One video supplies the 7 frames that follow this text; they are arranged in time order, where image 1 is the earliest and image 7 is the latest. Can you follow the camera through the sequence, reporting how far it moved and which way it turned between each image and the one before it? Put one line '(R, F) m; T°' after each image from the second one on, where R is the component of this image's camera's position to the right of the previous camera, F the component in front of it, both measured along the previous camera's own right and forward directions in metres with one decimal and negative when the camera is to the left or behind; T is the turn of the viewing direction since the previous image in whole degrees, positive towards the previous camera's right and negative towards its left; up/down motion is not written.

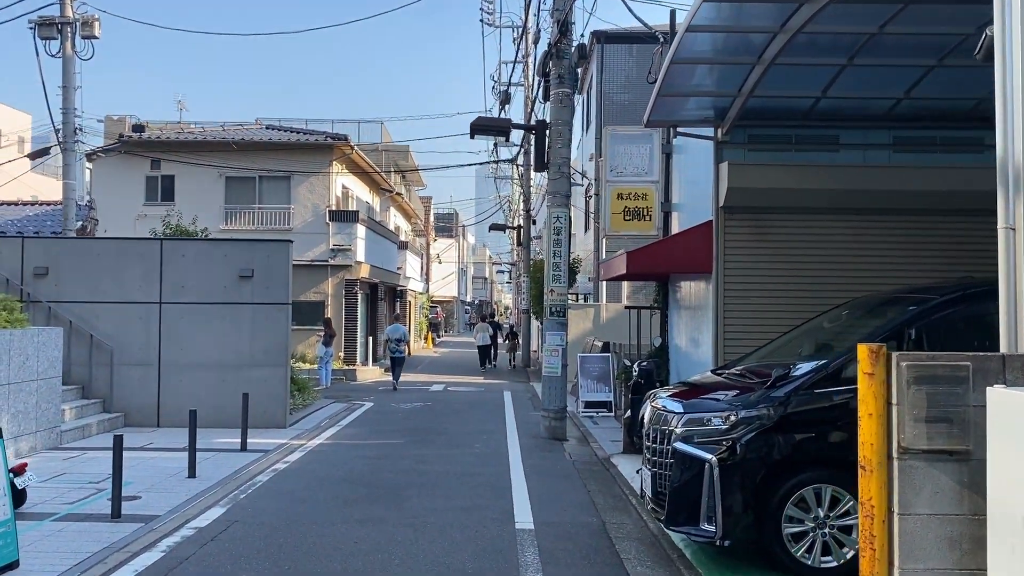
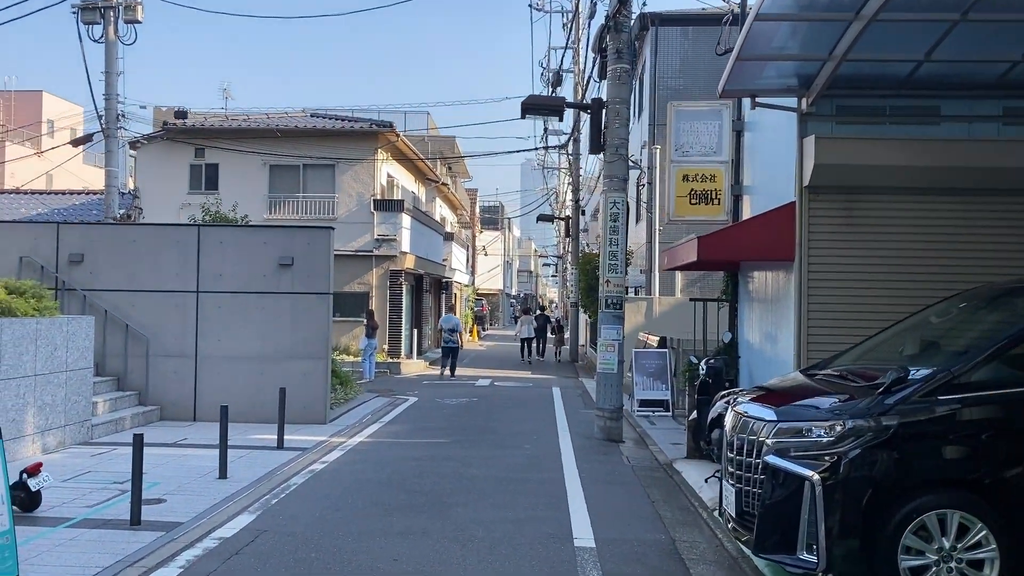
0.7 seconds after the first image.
(-0.1, +0.9) m; -3°
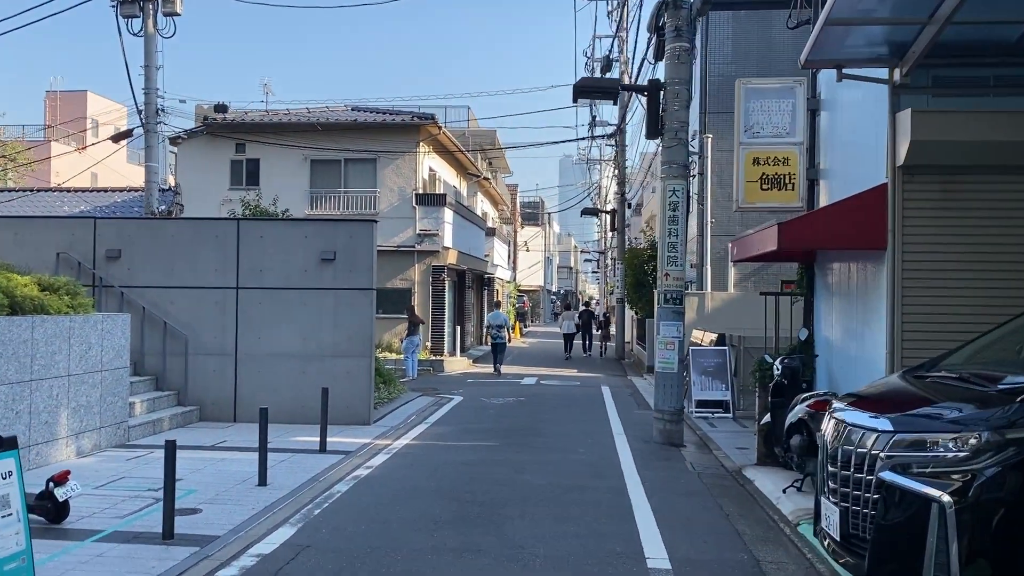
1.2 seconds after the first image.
(-0.2, +0.7) m; -3°
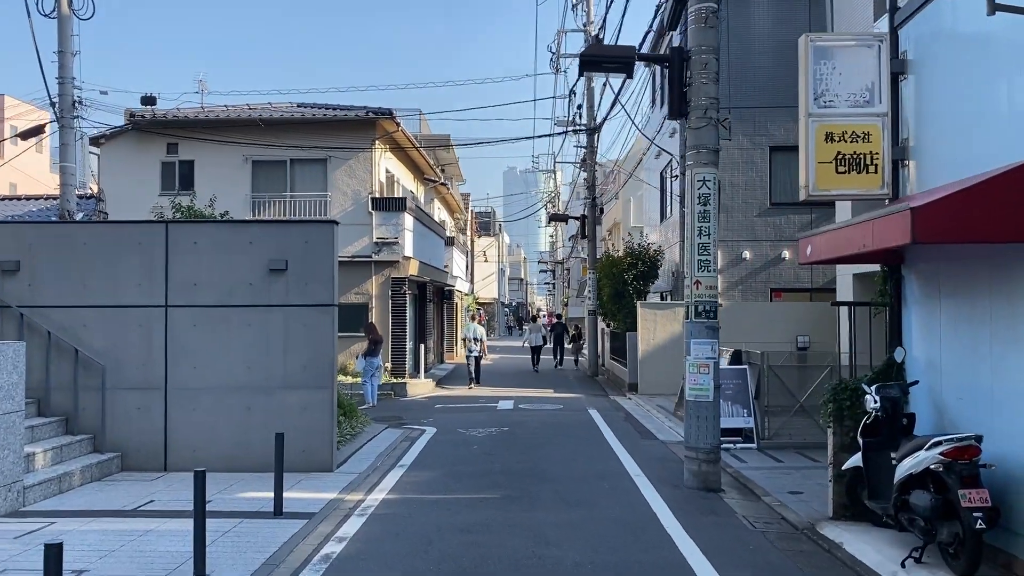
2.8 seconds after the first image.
(-0.6, +2.2) m; +4°
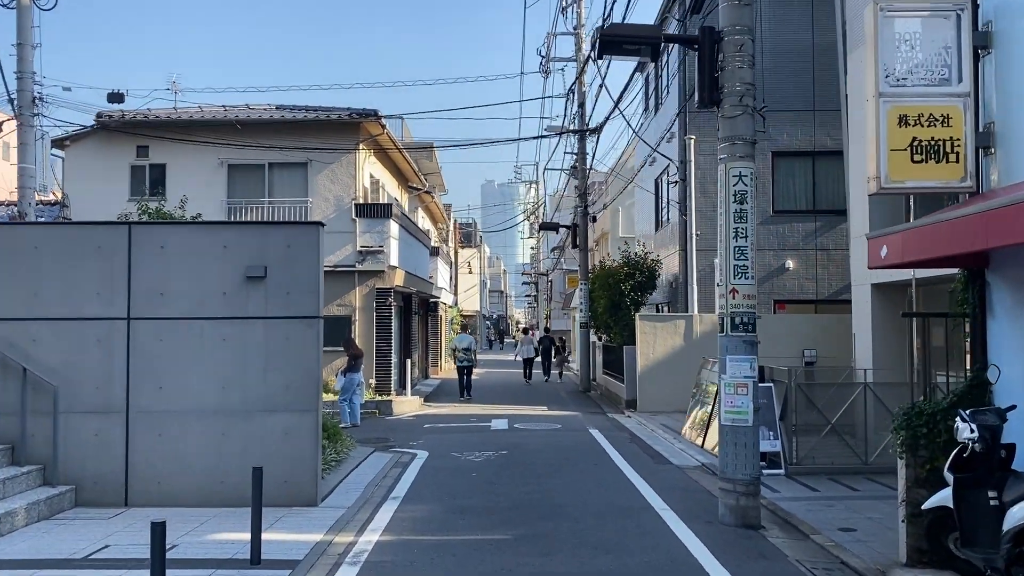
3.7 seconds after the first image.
(-0.3, +1.2) m; +1°
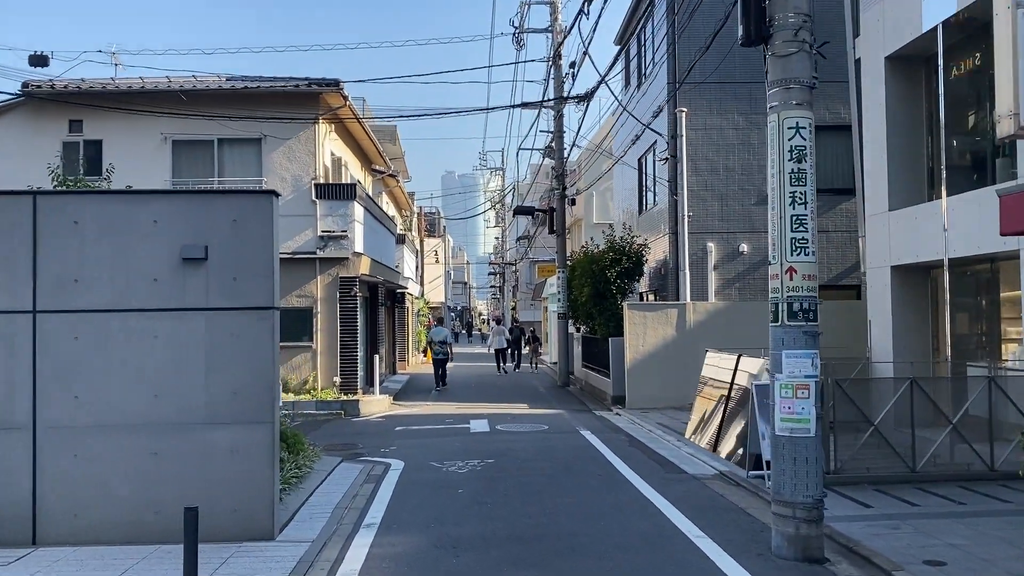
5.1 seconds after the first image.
(-0.3, +1.7) m; +3°
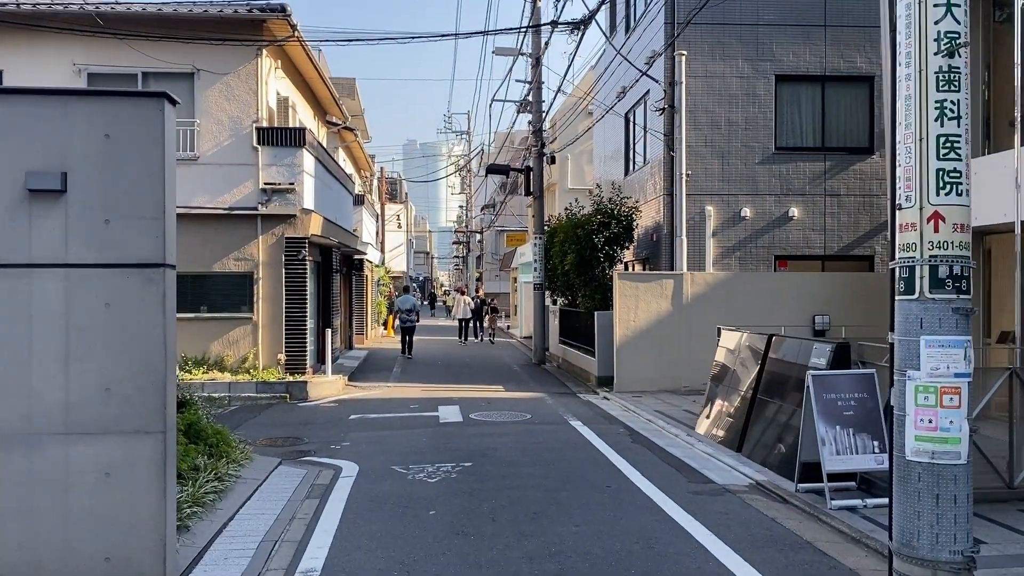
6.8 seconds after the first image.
(-0.3, +2.4) m; +3°
